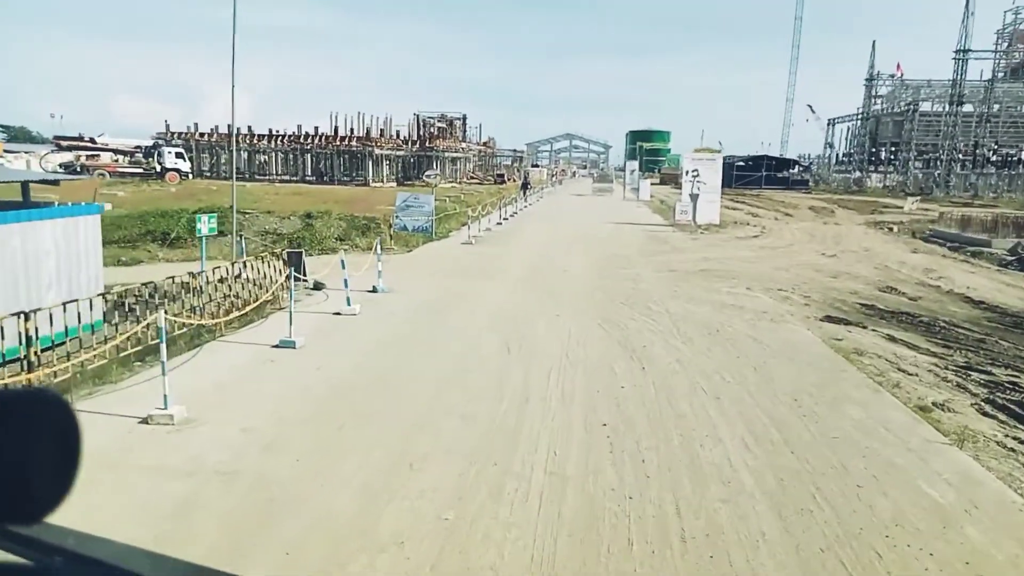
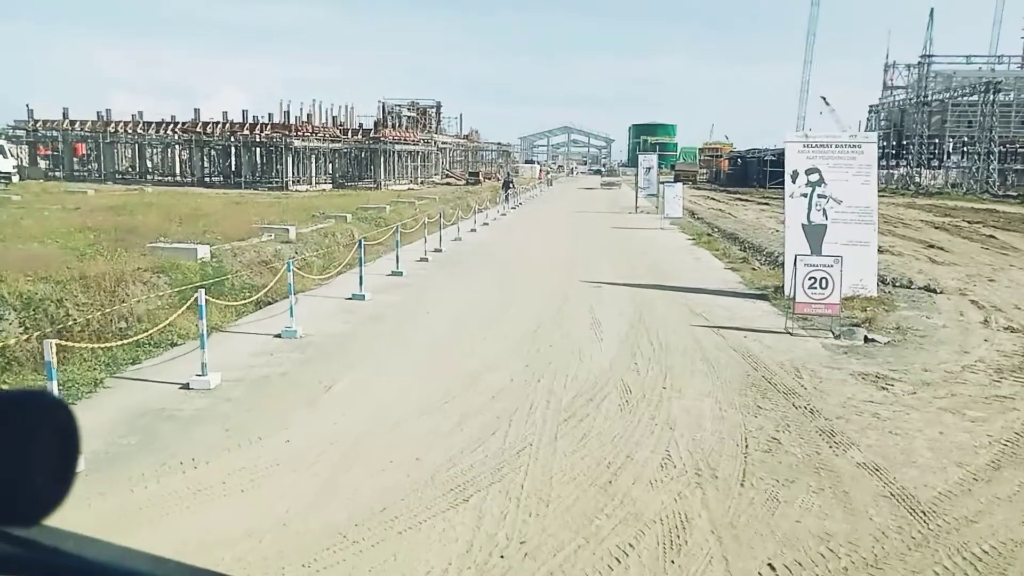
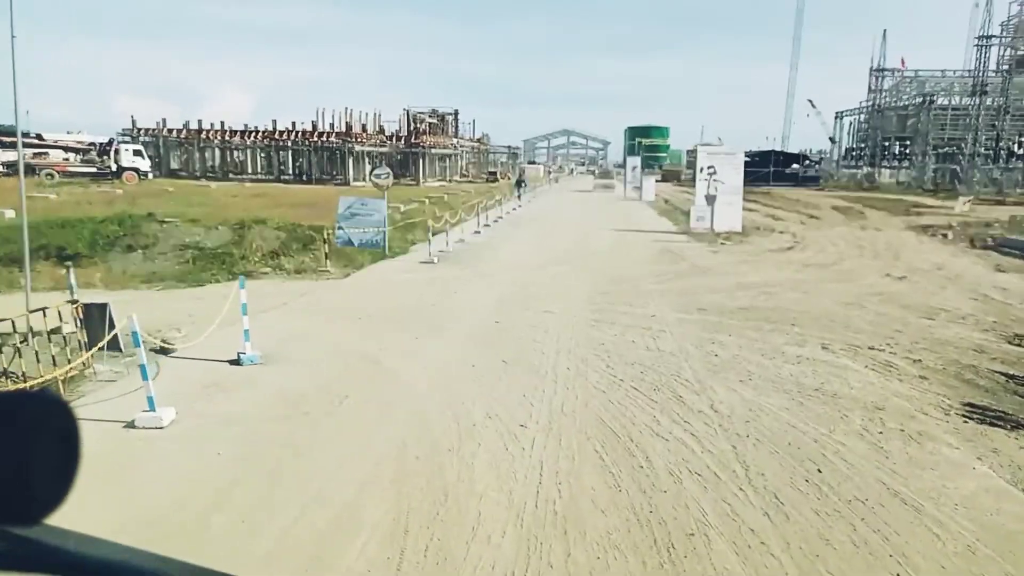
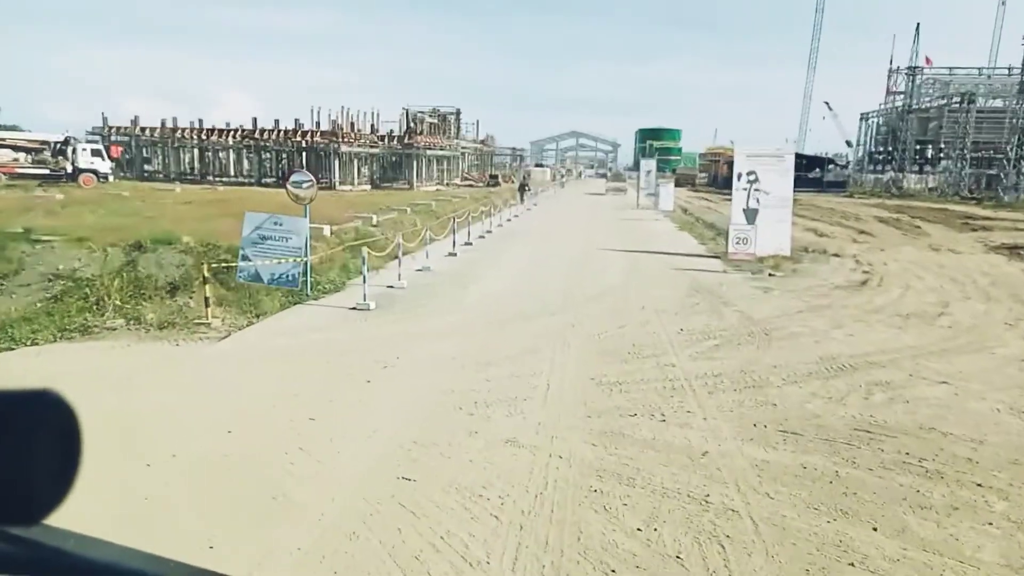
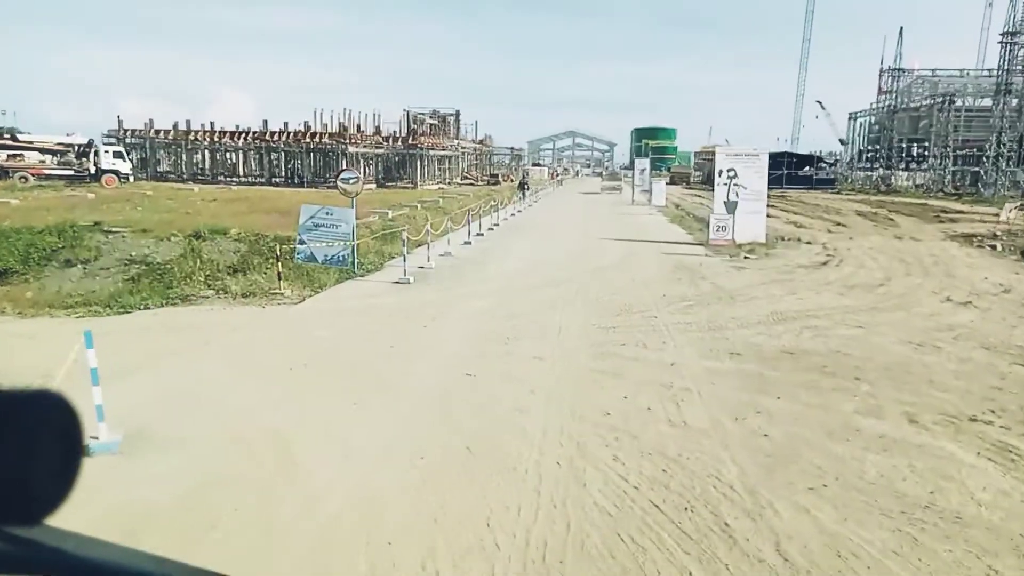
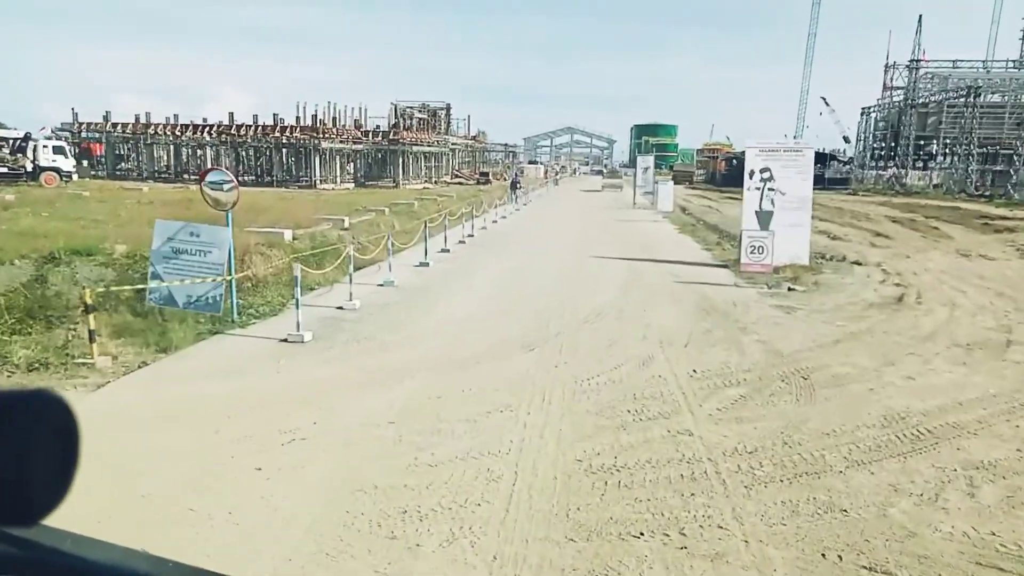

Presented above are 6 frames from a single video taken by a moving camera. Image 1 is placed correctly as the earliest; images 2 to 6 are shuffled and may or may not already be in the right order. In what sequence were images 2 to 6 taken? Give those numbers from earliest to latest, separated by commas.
3, 5, 4, 6, 2
